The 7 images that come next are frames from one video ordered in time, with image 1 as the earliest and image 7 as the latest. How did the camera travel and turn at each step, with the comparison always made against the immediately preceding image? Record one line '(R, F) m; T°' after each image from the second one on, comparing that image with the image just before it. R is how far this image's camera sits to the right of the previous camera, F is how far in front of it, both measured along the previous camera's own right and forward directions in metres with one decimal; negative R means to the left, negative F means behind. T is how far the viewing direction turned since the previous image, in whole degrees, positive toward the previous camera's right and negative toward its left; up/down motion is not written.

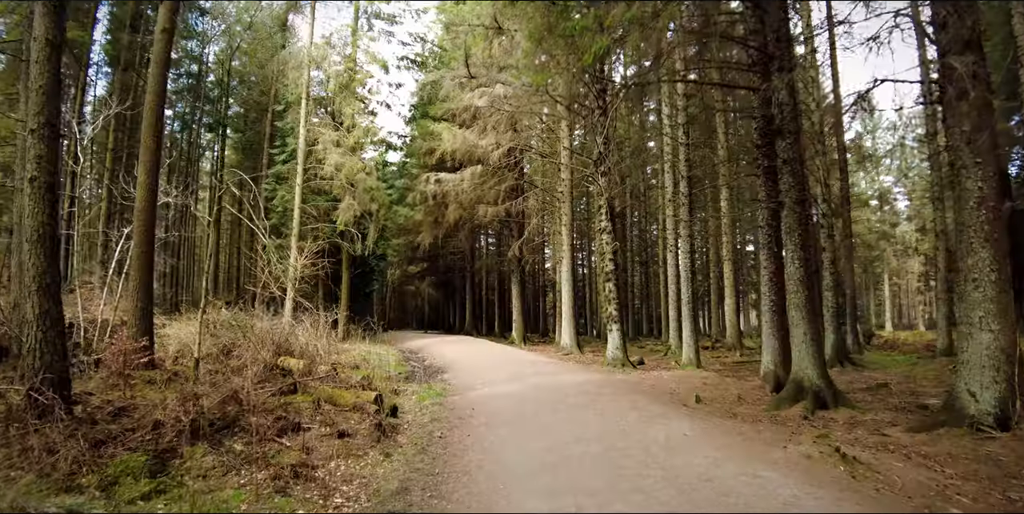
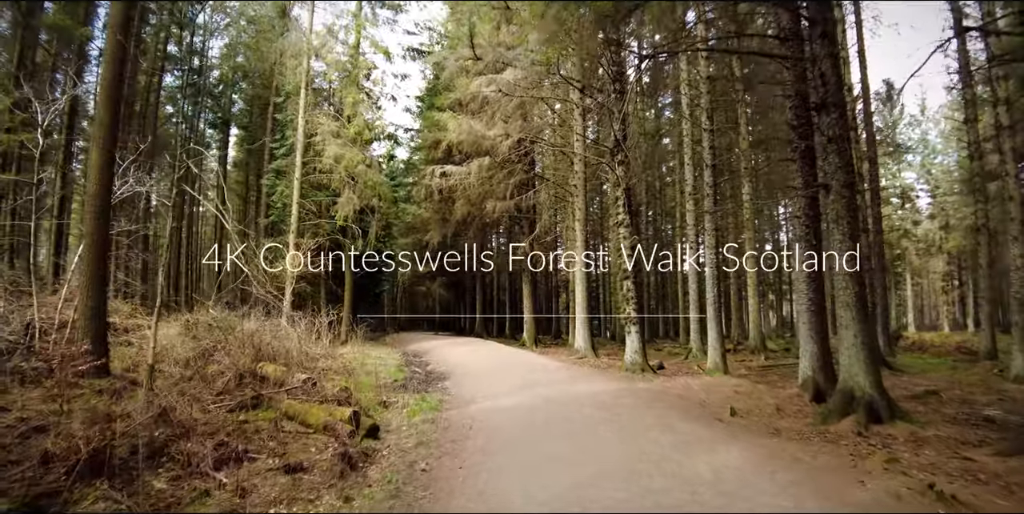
(+0.1, +0.9) m; -1°
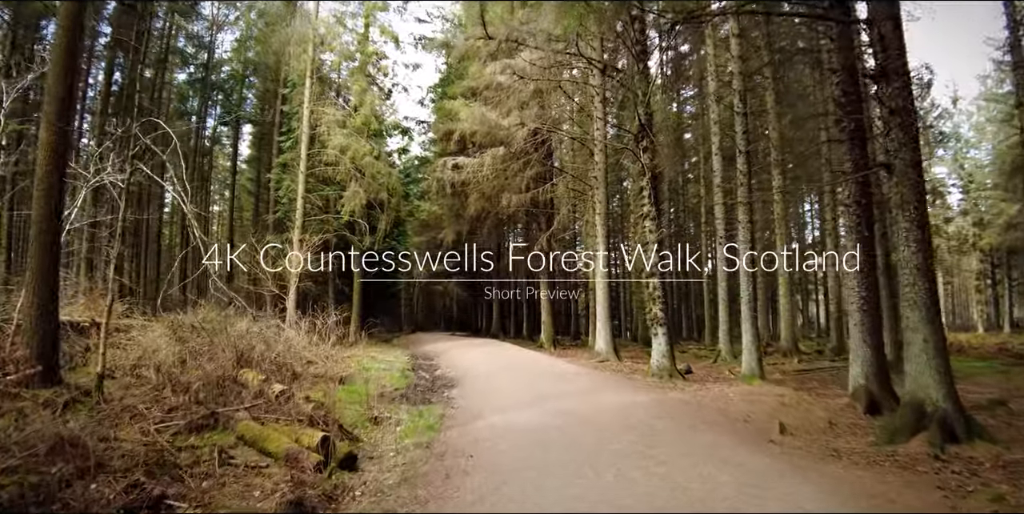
(+0.1, +0.8) m; -2°
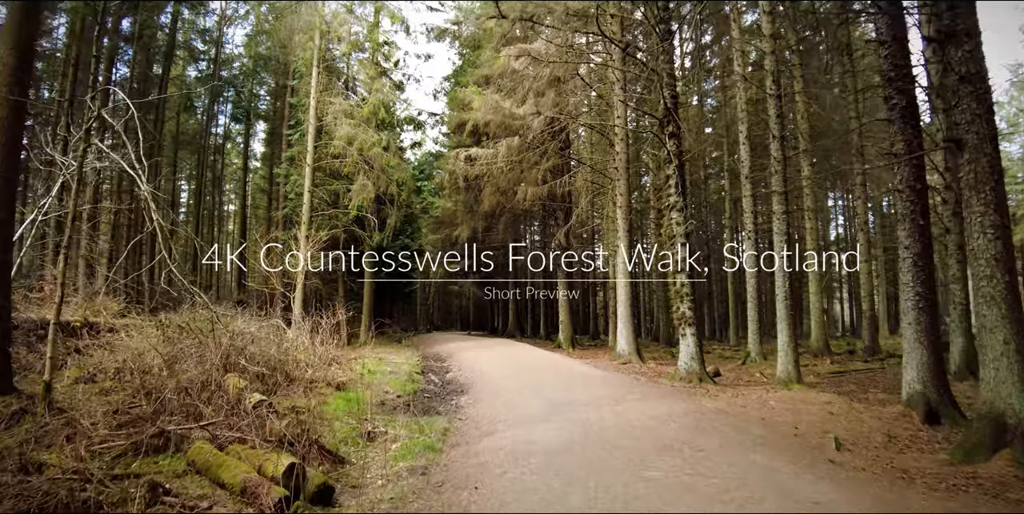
(0.0, +0.7) m; -2°
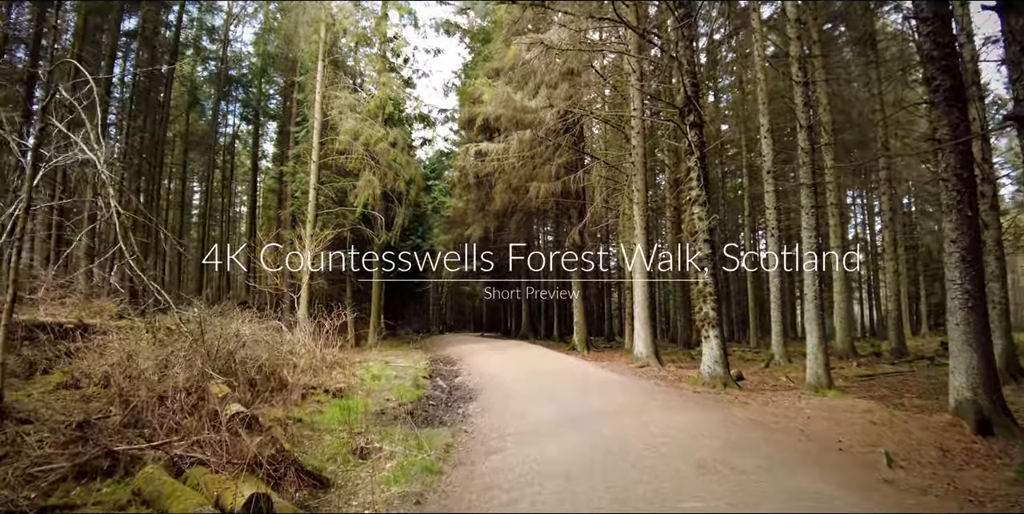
(0.0, +0.5) m; -1°
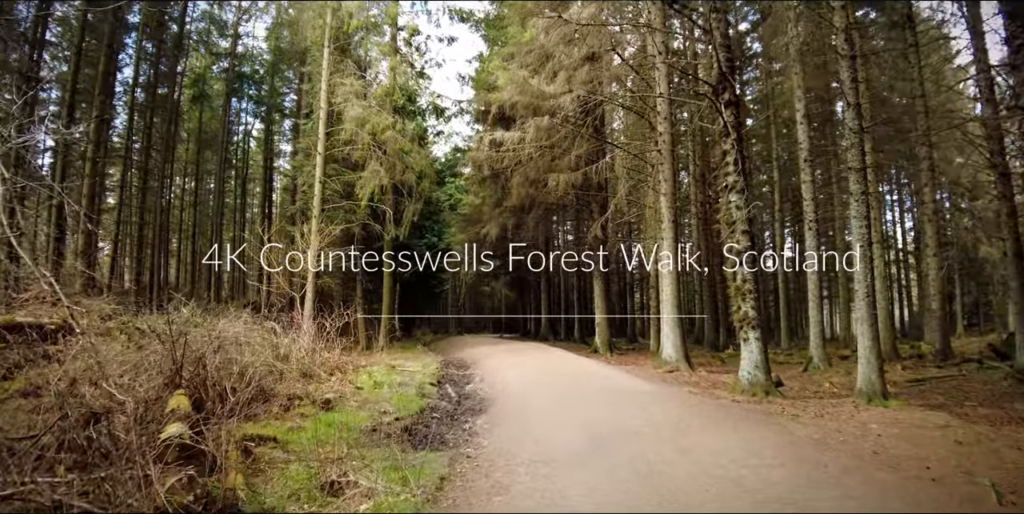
(+0.1, +0.8) m; -2°
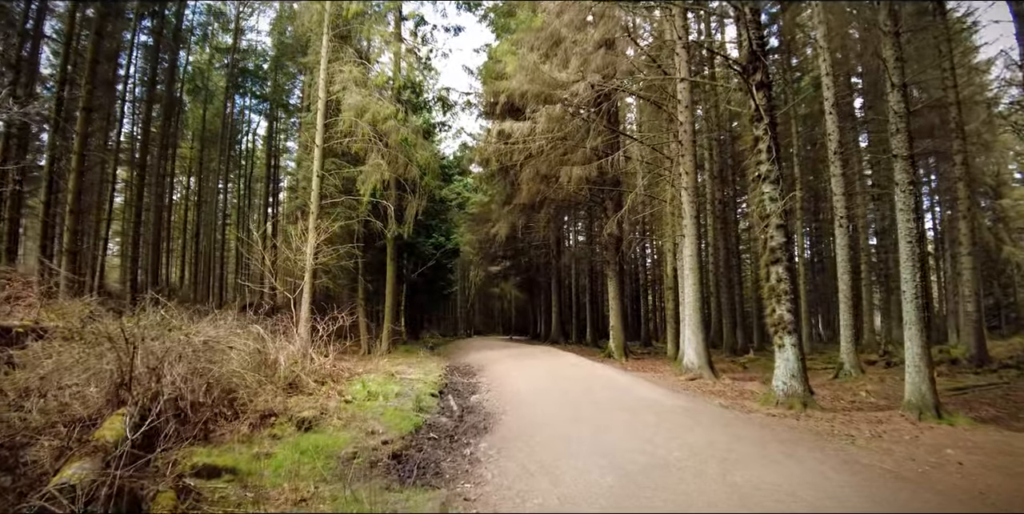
(0.0, +0.7) m; -1°
